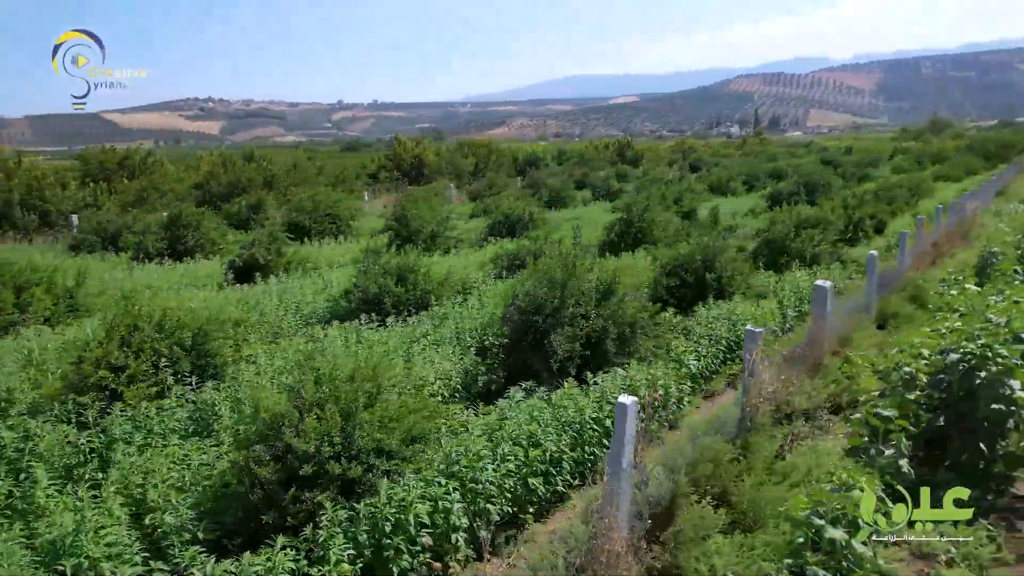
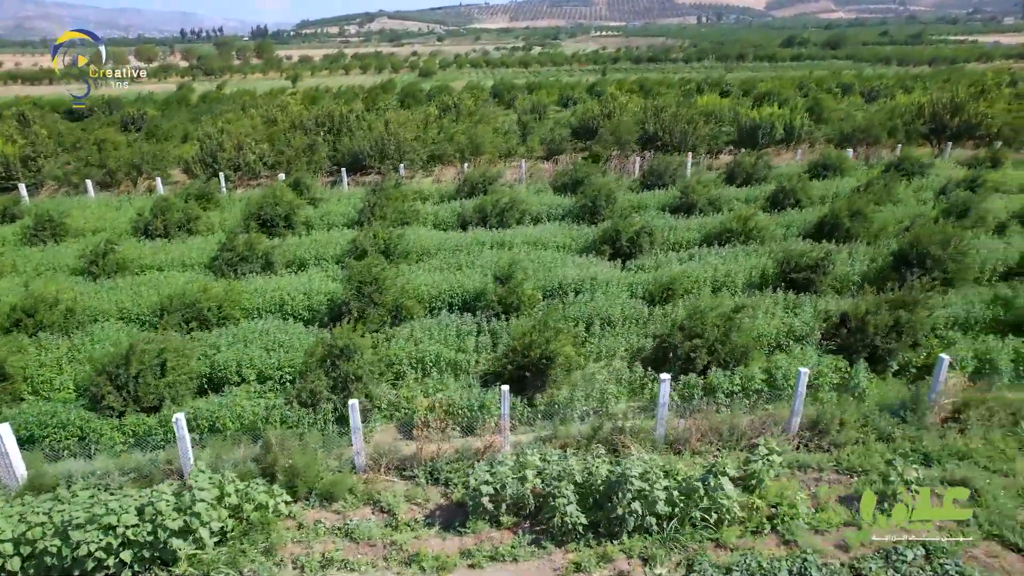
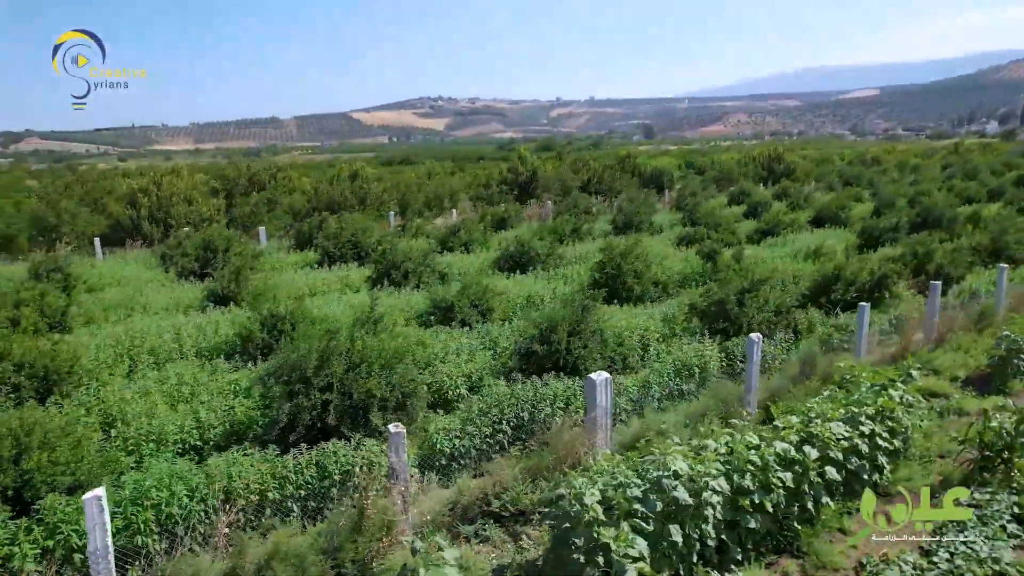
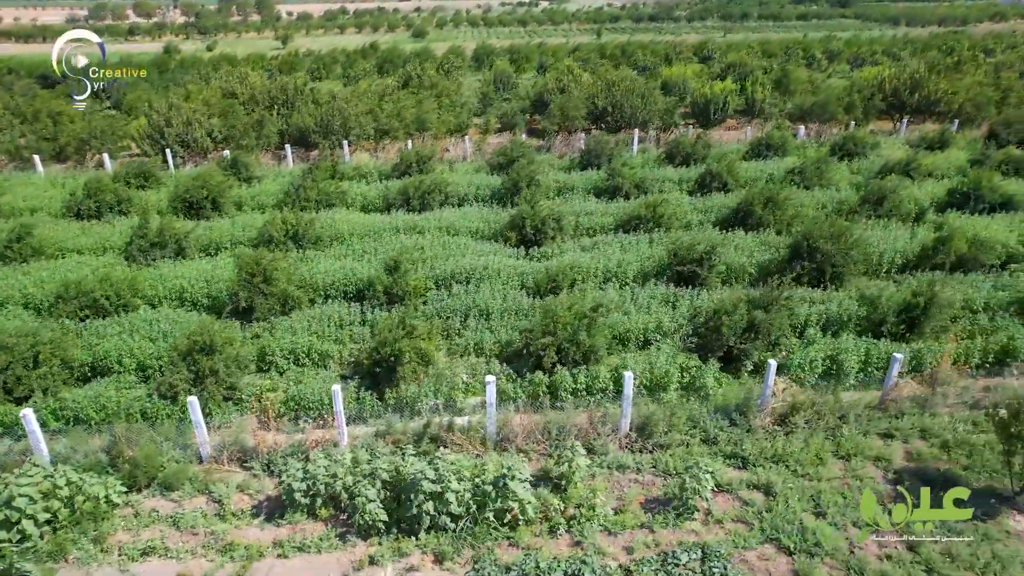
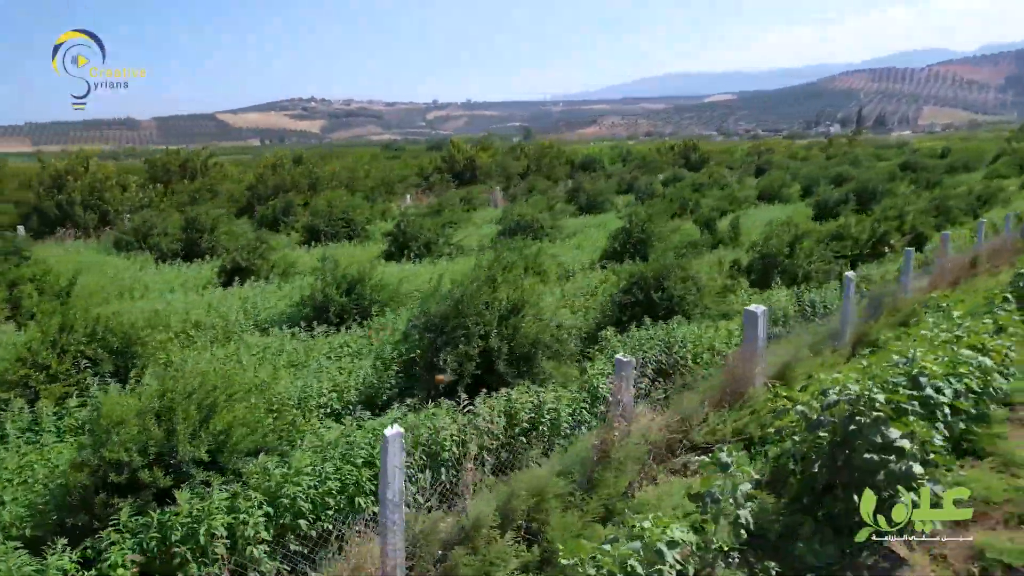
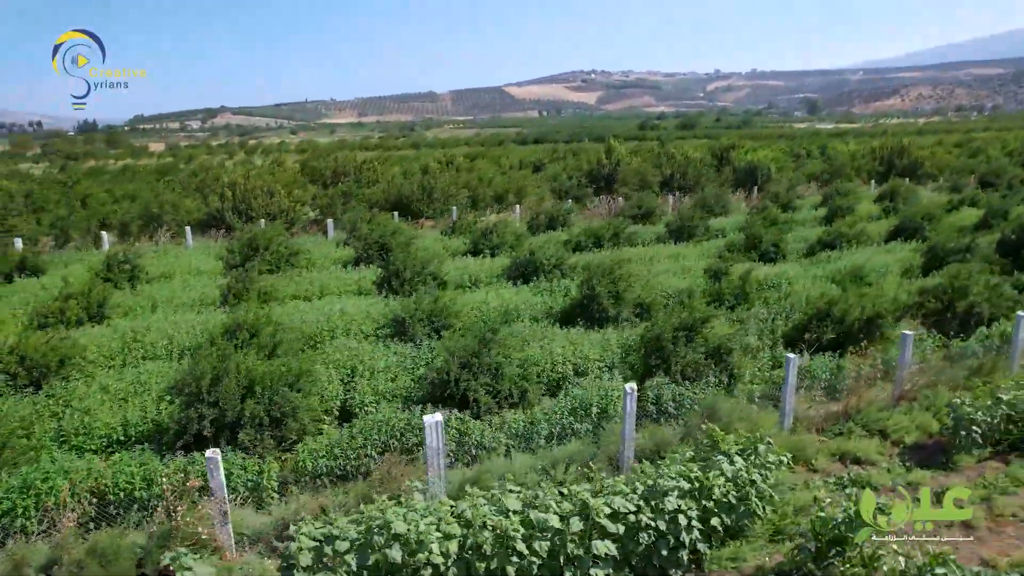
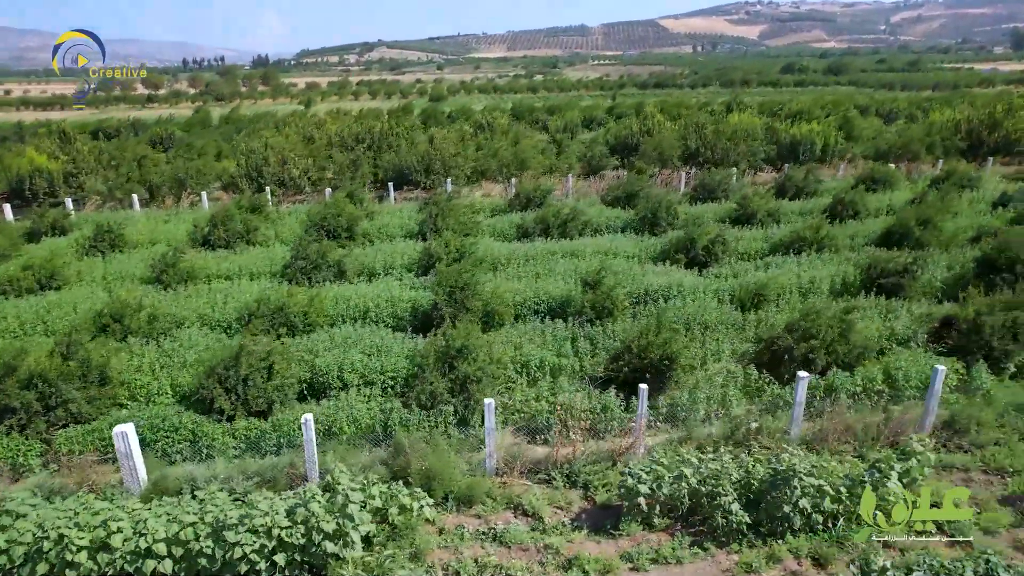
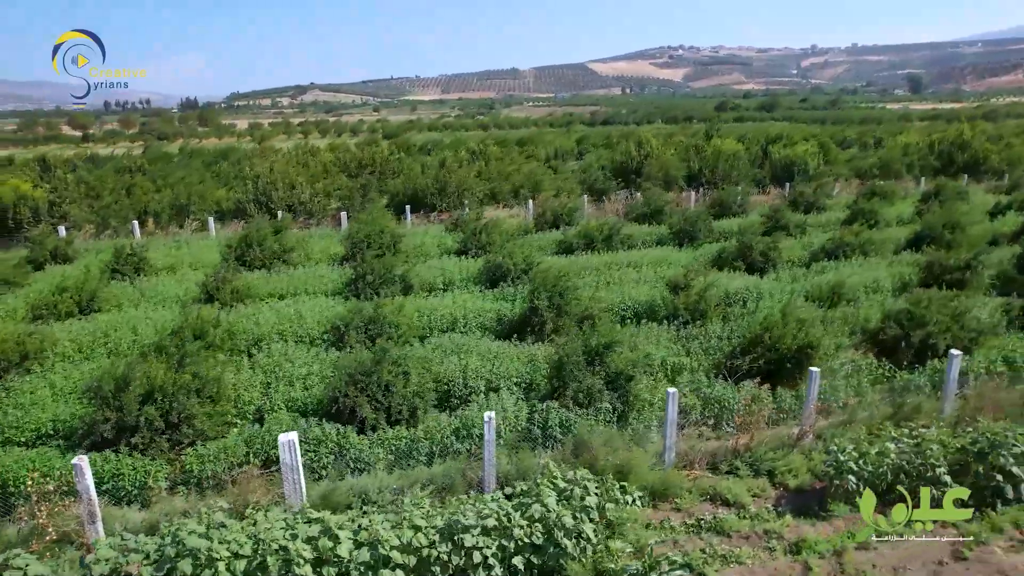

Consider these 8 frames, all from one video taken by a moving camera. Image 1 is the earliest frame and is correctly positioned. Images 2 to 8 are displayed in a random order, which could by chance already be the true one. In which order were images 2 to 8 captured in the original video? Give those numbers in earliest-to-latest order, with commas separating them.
5, 3, 6, 8, 7, 2, 4
